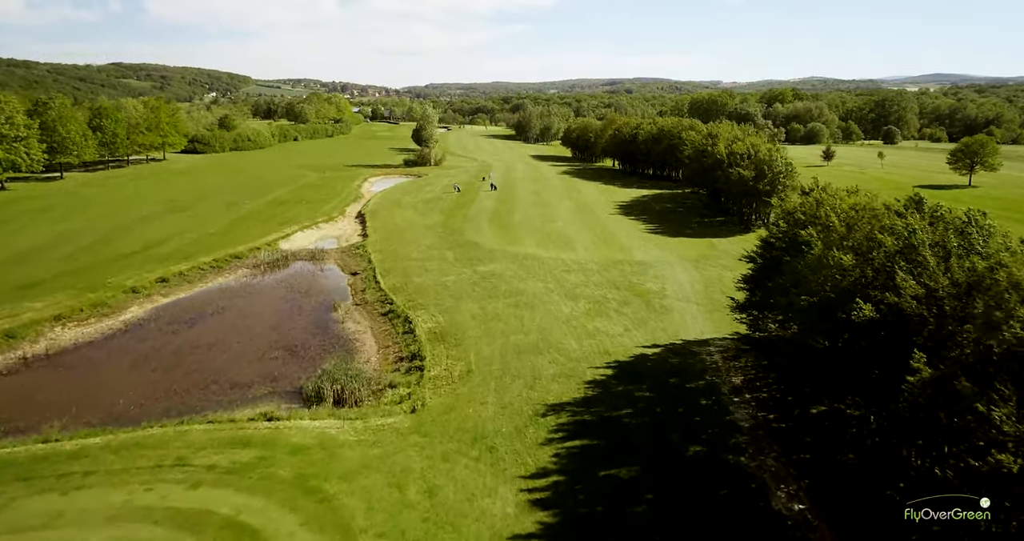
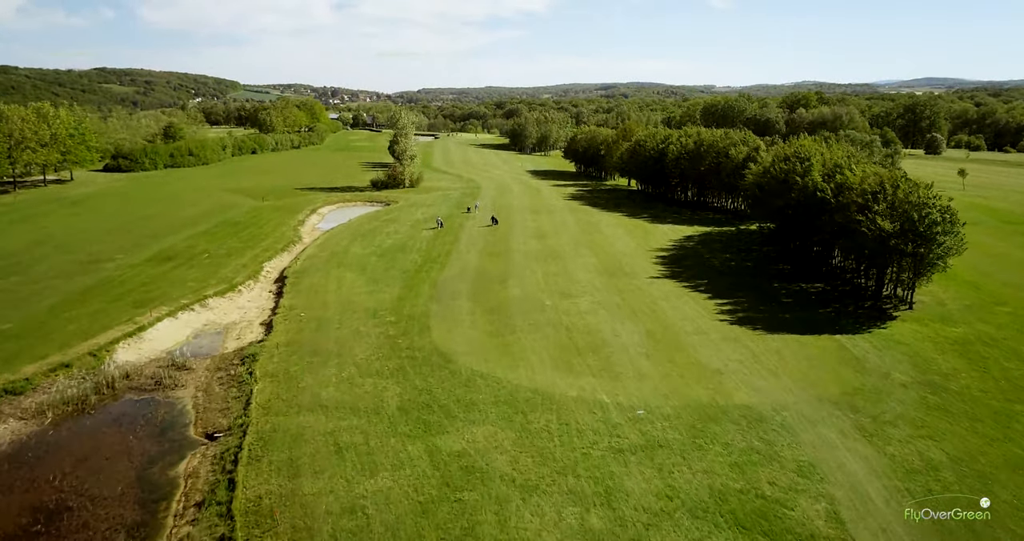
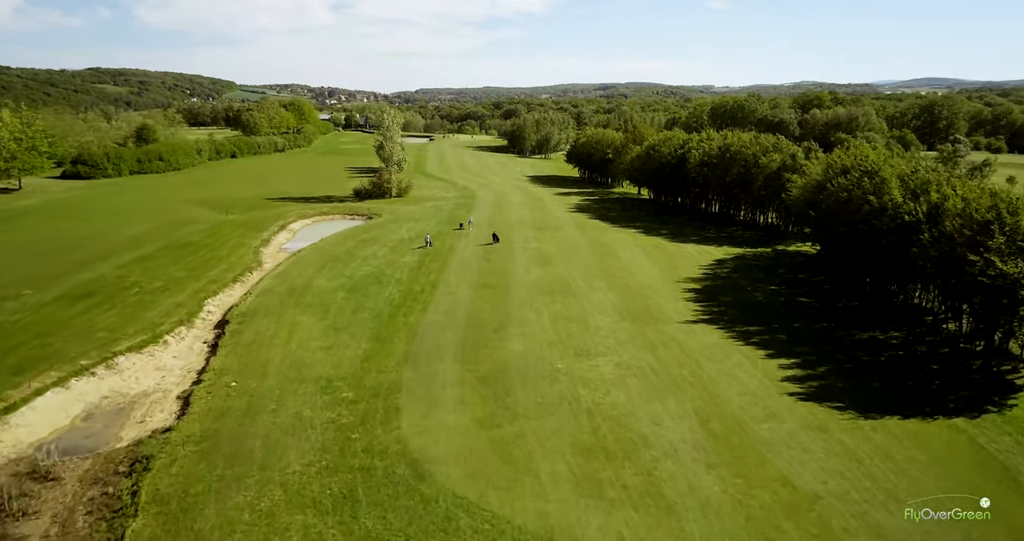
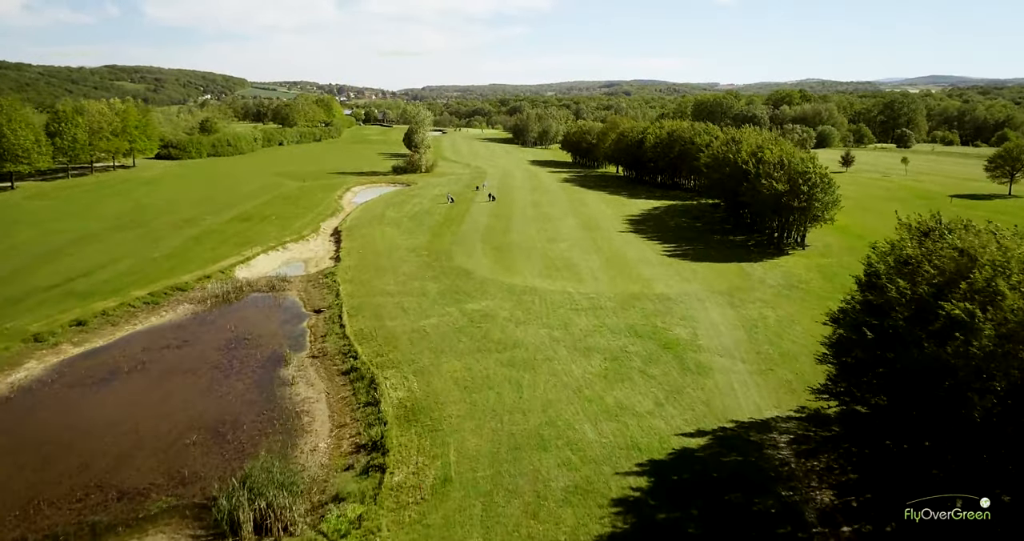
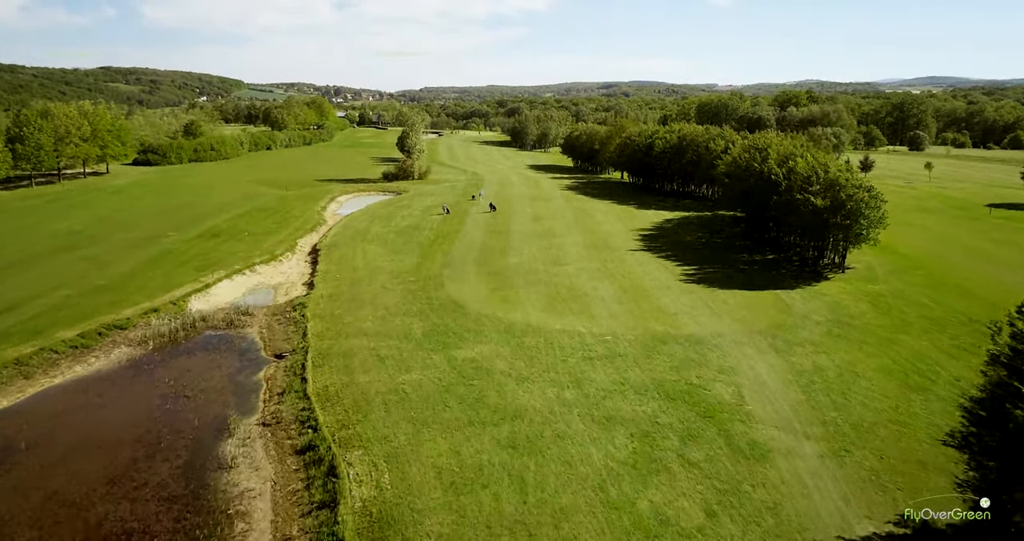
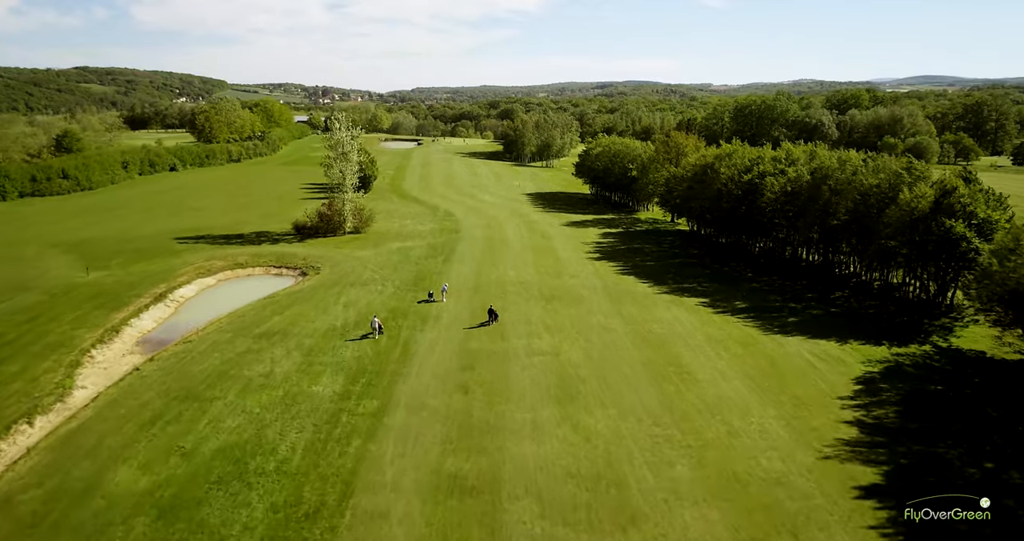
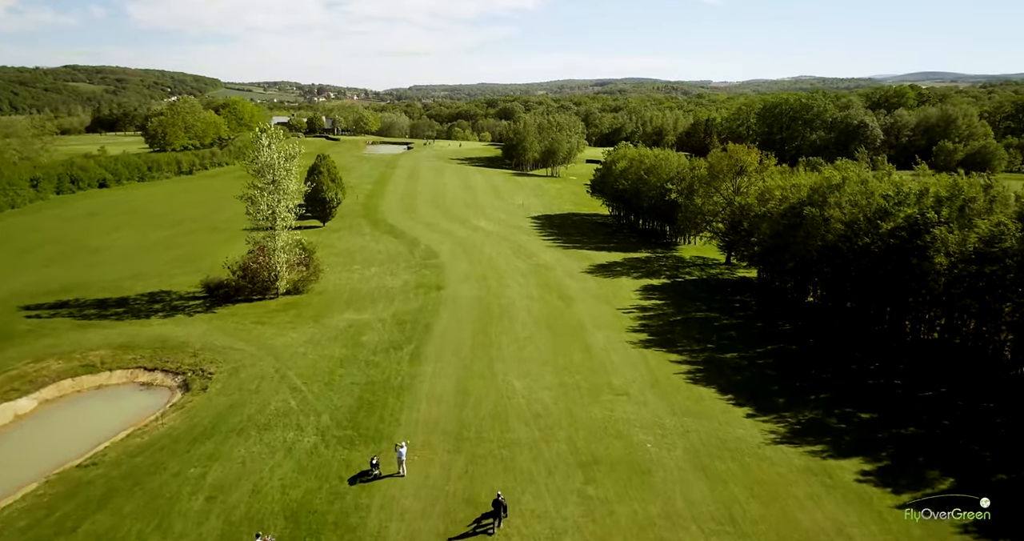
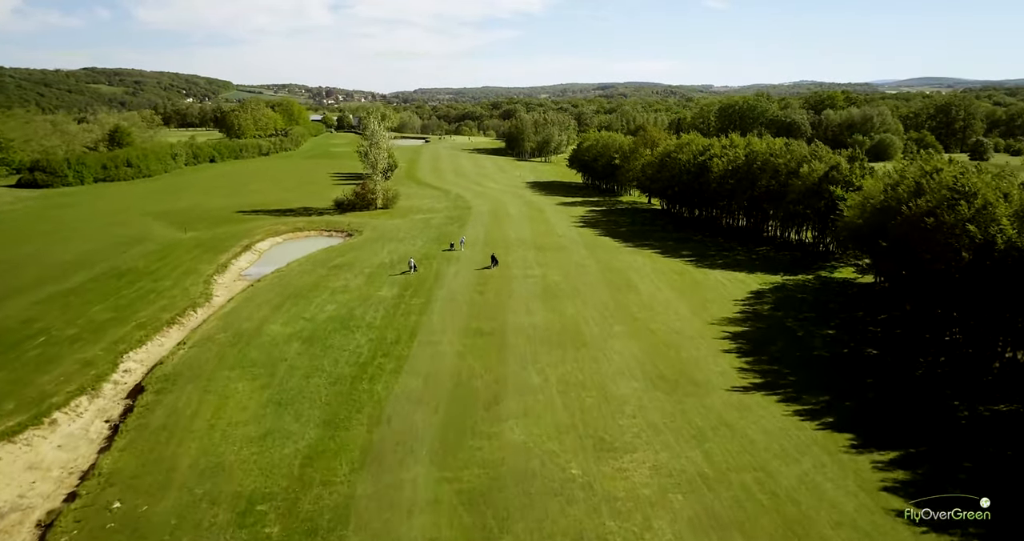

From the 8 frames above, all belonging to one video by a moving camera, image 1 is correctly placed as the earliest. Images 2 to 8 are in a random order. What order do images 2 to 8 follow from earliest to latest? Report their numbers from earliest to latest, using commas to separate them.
4, 5, 2, 3, 8, 6, 7
